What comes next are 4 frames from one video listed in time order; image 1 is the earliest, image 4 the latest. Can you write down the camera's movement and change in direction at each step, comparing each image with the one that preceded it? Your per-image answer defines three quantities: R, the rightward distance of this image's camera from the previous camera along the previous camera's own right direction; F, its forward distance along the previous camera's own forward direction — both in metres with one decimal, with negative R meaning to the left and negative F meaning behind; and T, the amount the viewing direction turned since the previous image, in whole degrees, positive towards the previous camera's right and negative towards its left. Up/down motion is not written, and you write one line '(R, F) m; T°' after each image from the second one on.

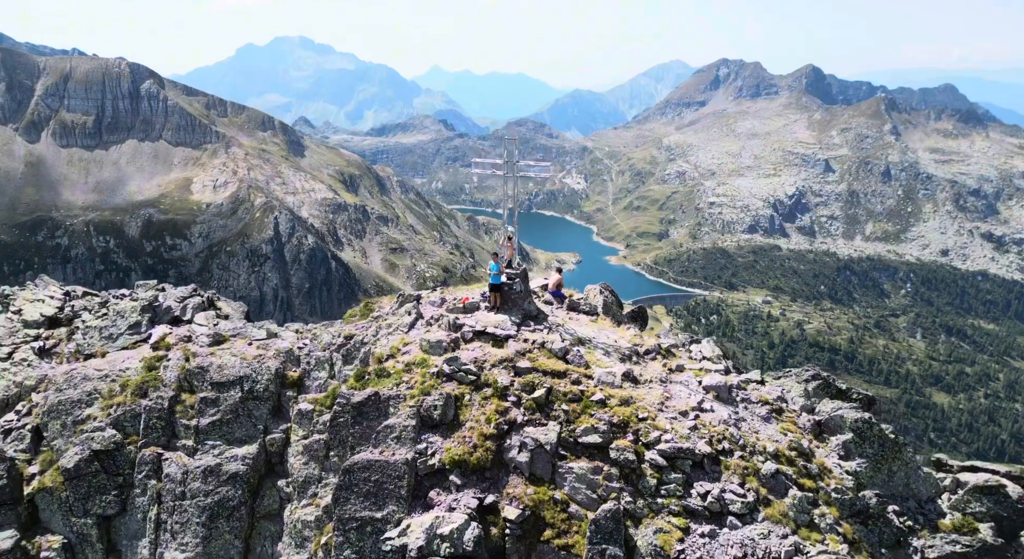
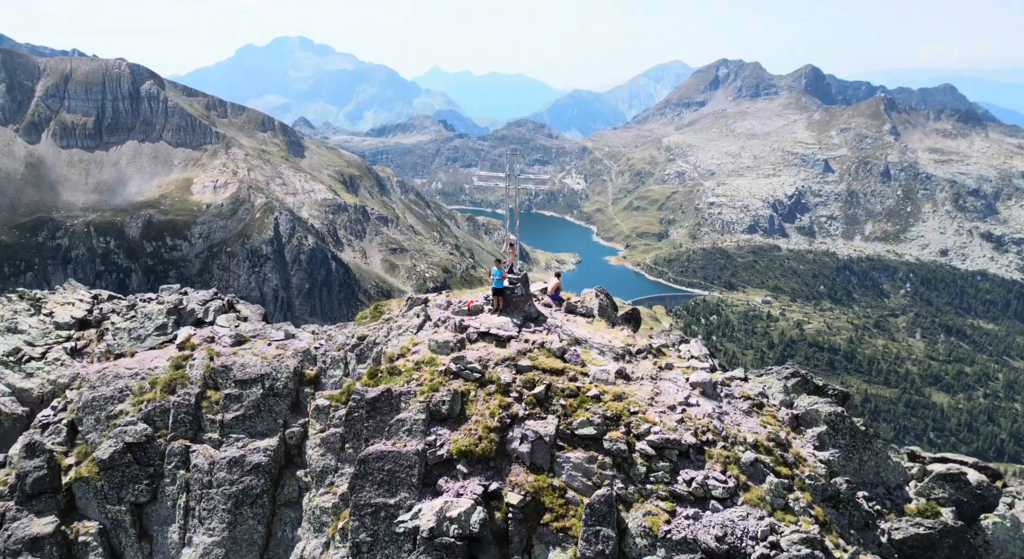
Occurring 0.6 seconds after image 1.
(-0.1, -2.4) m; 0°
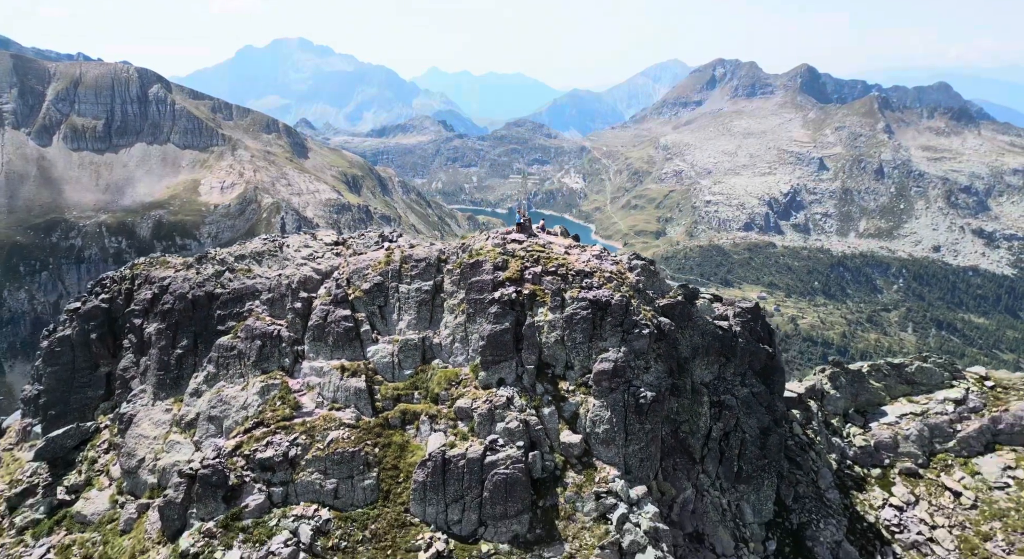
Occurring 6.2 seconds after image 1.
(-1.4, -50.0) m; 0°
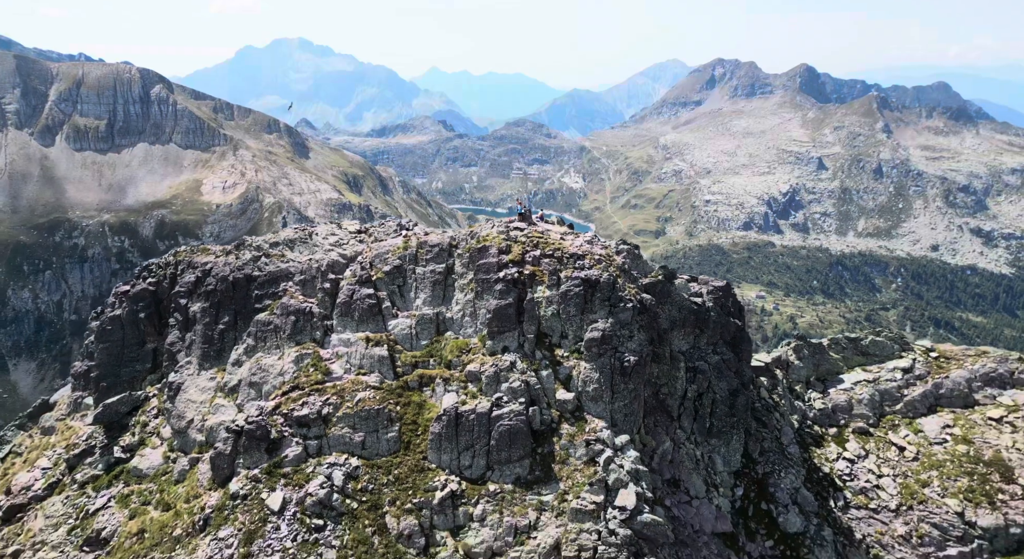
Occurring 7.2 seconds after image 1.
(-0.3, -11.9) m; 0°
